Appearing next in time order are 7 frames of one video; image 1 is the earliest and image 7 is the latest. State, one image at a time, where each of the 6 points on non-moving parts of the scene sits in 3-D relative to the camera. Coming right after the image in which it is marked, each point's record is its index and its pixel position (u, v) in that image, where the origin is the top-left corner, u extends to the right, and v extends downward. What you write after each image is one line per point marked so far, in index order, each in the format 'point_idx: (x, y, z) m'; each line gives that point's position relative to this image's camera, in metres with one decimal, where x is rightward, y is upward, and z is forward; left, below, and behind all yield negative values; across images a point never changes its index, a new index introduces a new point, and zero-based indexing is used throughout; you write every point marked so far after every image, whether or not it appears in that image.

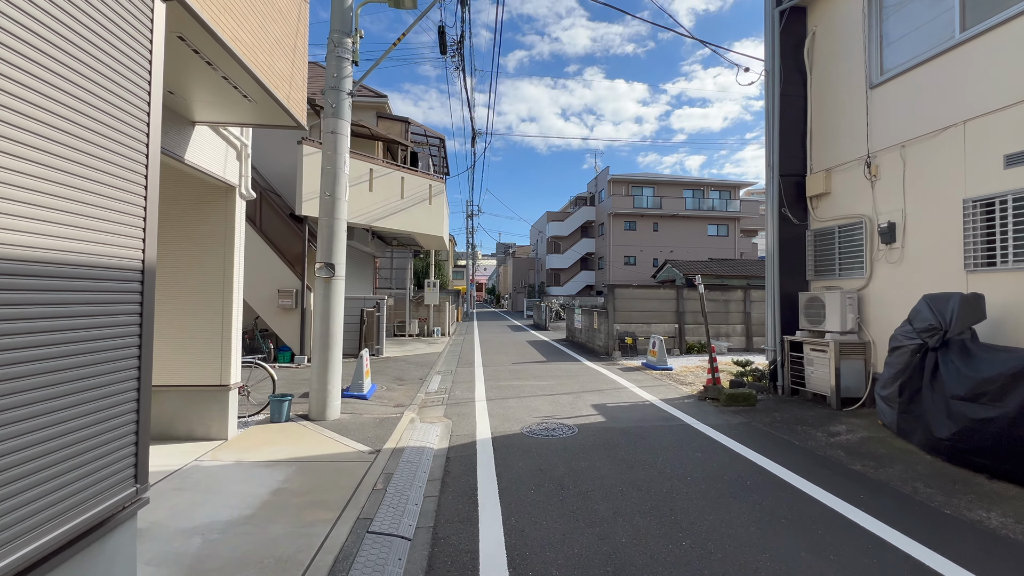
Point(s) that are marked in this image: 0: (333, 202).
0: (-2.3, +1.1, +5.9) m
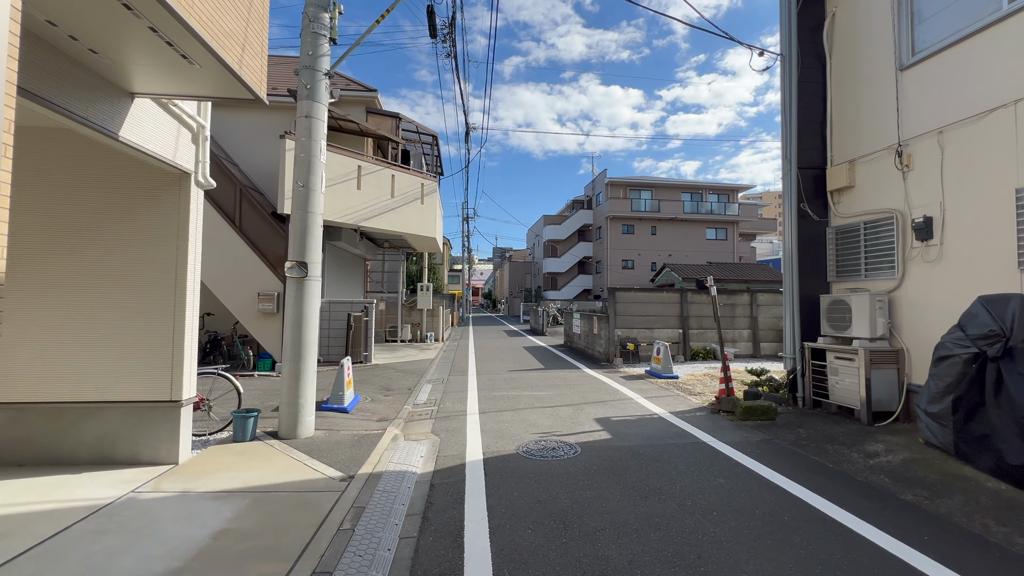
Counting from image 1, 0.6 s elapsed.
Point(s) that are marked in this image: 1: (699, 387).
0: (-2.4, +1.1, +5.3) m
1: (+3.3, -1.8, +8.0) m
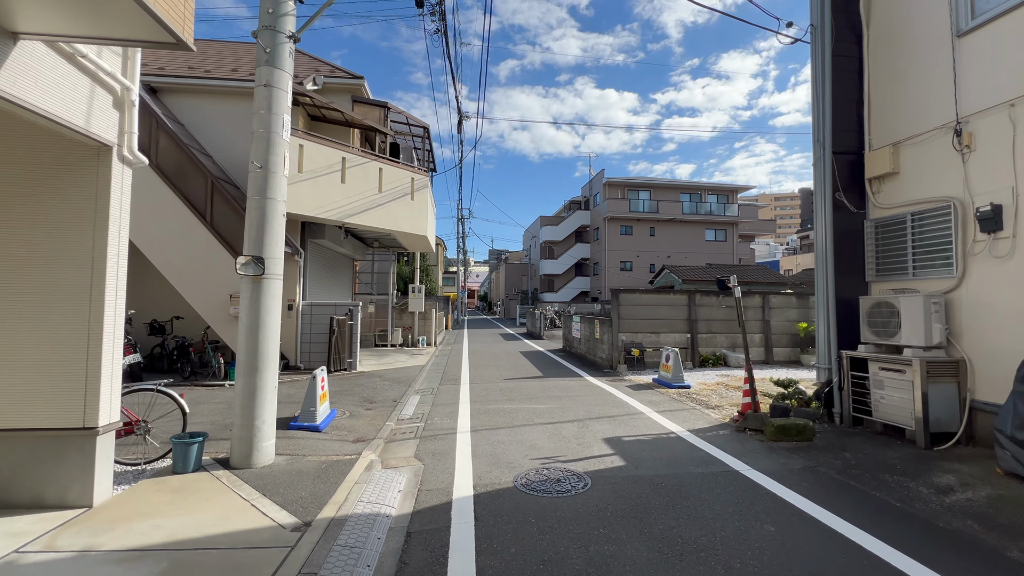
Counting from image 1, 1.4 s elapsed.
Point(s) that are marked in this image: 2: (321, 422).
0: (-2.4, +1.1, +4.4) m
1: (+3.2, -1.8, +7.3) m
2: (-2.4, -1.7, +5.8) m
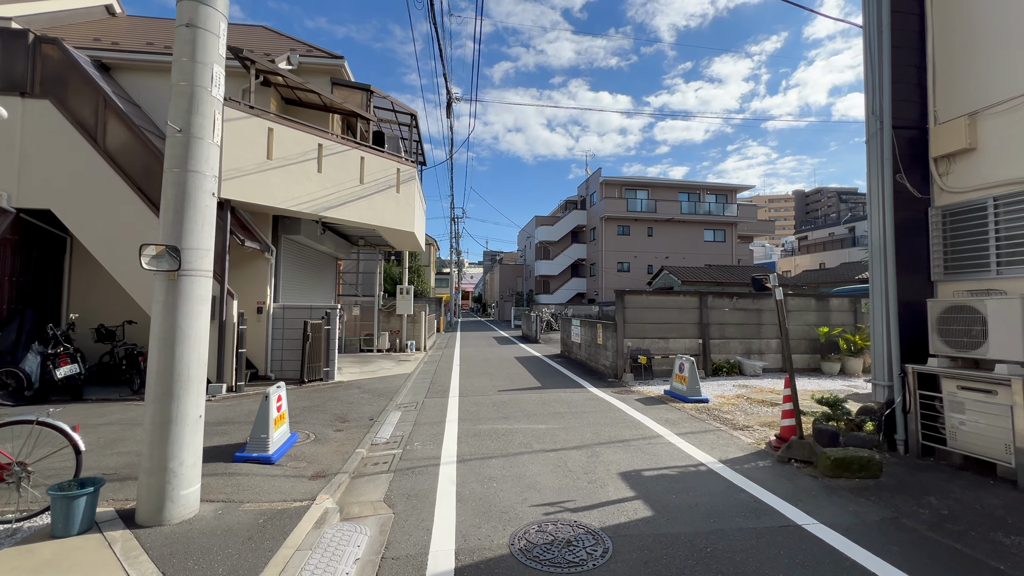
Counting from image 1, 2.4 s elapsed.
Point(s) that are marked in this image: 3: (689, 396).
0: (-2.4, +1.1, +3.4) m
1: (+3.2, -1.8, +6.3) m
2: (-2.5, -1.7, +4.8) m
3: (+2.9, -1.8, +7.4) m
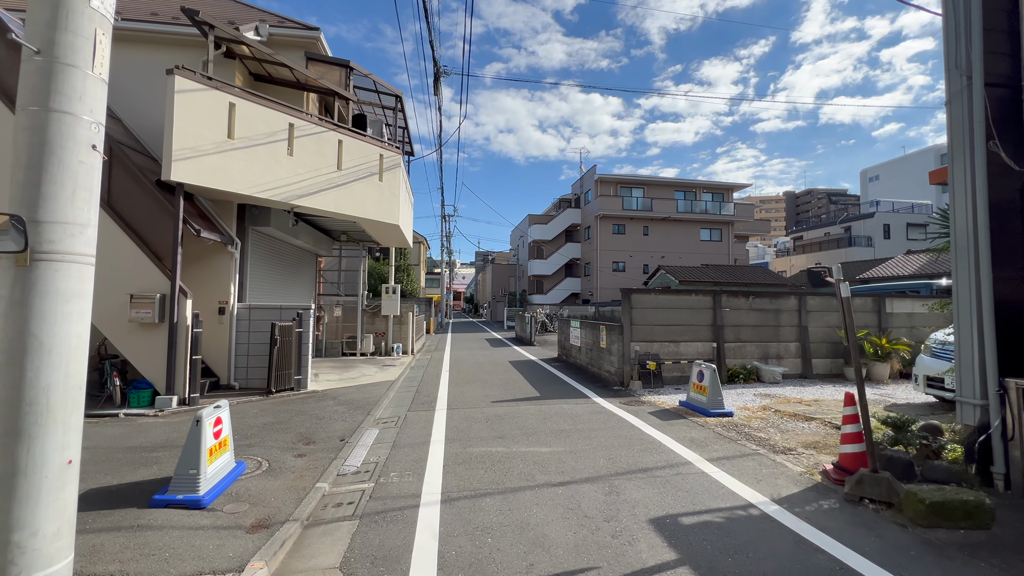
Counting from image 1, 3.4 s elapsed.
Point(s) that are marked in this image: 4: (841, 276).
0: (-2.4, +1.1, +2.4) m
1: (+3.1, -1.7, +5.4) m
2: (-2.5, -1.7, +3.7) m
3: (+2.8, -1.7, +6.5) m
4: (+2.9, +0.1, +4.1) m
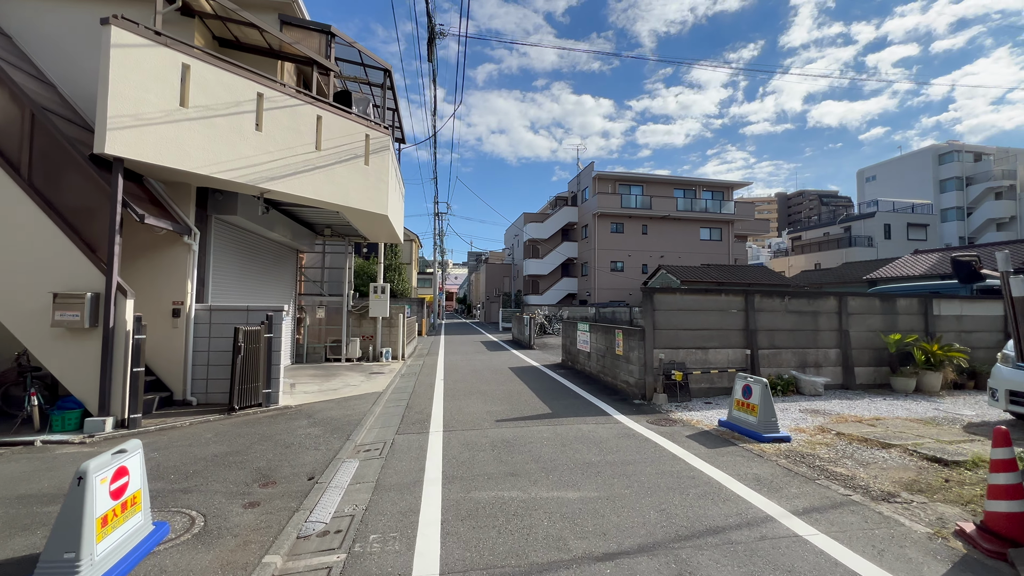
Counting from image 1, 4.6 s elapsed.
0: (-2.2, +1.2, +1.2) m
1: (+3.3, -1.7, +4.3) m
2: (-2.3, -1.6, +2.5) m
3: (+3.0, -1.7, +5.4) m
4: (+3.1, +0.1, +3.0) m
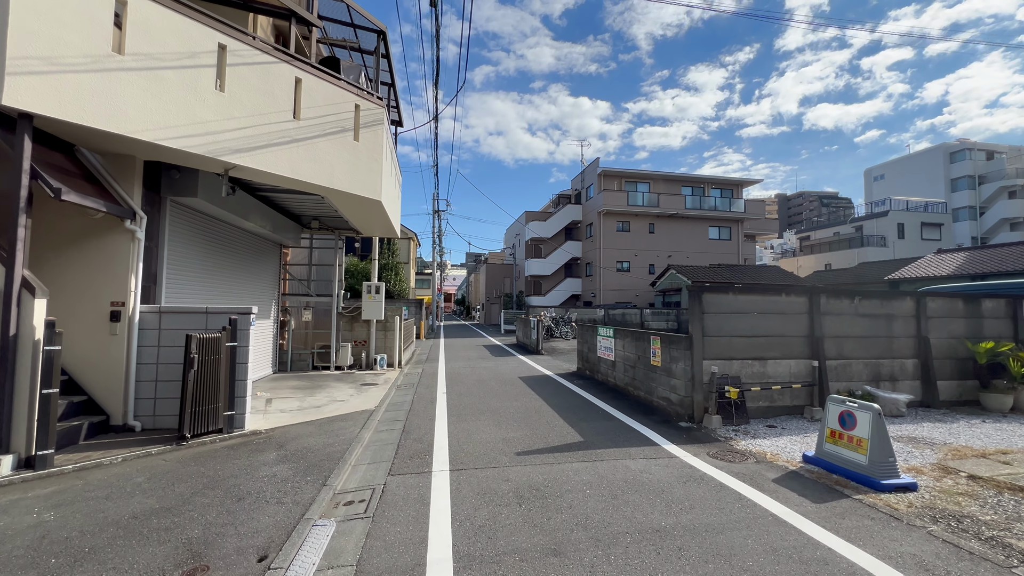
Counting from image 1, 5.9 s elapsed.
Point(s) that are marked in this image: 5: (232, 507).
0: (-1.9, +1.2, -0.2) m
1: (+3.6, -1.7, +2.9) m
2: (-2.0, -1.6, +1.1) m
3: (+3.2, -1.7, +4.0) m
4: (+3.3, +0.2, +1.6) m
5: (-2.3, -1.8, +3.8) m
